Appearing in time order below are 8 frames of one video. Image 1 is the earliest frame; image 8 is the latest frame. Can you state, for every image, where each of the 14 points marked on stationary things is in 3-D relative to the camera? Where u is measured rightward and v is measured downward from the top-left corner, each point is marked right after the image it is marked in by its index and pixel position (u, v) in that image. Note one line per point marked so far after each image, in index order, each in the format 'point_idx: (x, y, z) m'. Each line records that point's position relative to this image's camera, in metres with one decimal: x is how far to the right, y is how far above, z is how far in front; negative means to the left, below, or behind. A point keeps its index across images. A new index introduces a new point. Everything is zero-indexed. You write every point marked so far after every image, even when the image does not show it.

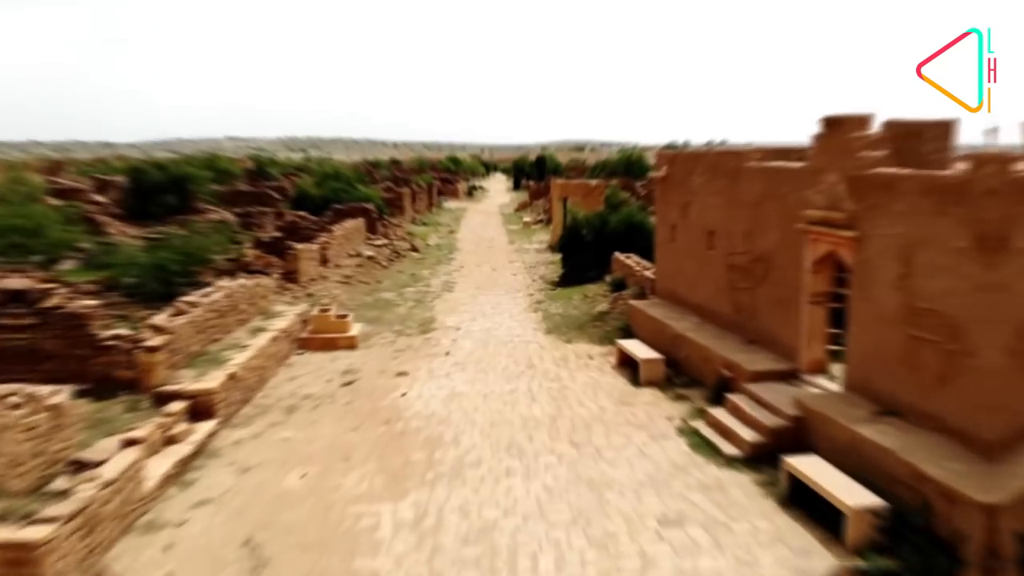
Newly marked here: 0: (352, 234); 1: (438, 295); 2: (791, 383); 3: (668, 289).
0: (-5.9, +2.0, +19.4) m
1: (-2.3, -0.1, +16.3) m
2: (+4.5, -1.6, +8.5) m
3: (+3.5, 0.0, +11.8) m
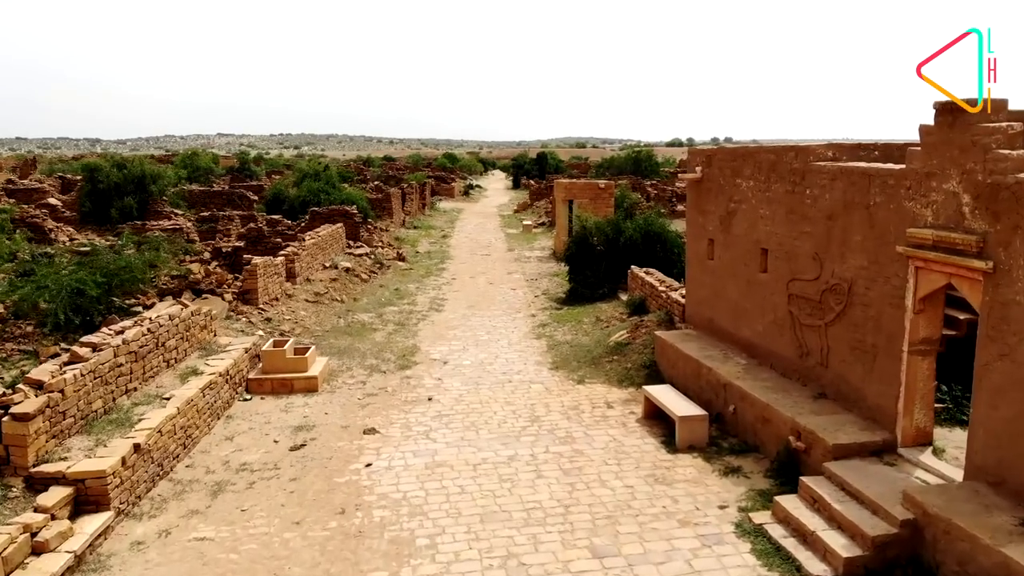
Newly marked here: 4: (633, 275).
0: (-5.9, +1.5, +17.1) m
1: (-2.3, -0.6, +14.1) m
2: (+4.5, -2.1, +6.3) m
3: (+3.5, -0.5, +9.6) m
4: (+3.0, +0.5, +13.1) m
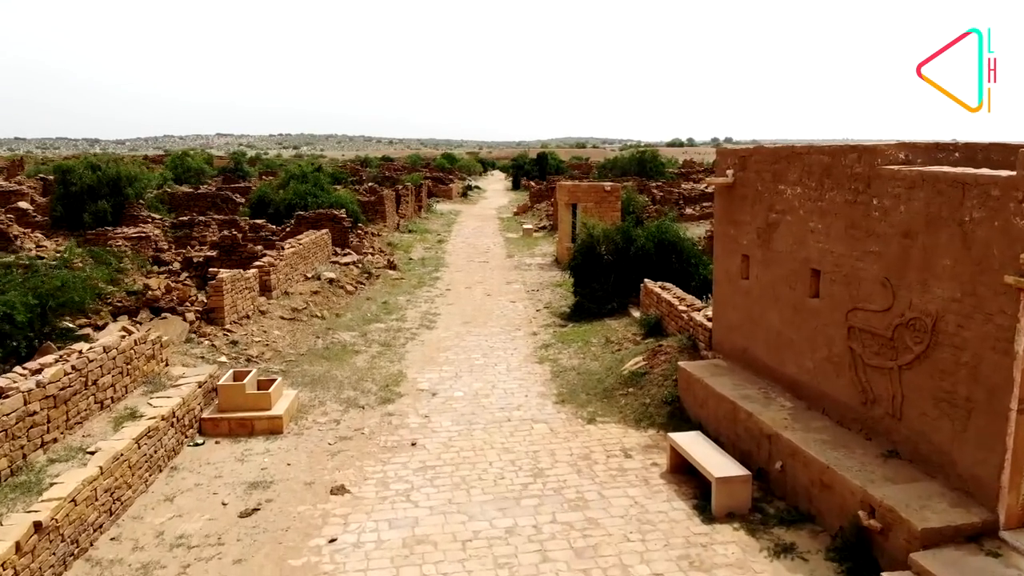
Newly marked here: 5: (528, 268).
0: (-6.0, +1.1, +15.7) m
1: (-2.3, -1.0, +12.7) m
2: (+4.5, -2.5, +4.9) m
3: (+3.5, -0.9, +8.2) m
4: (+3.0, +0.1, +11.7) m
5: (+0.6, +0.8, +19.6) m
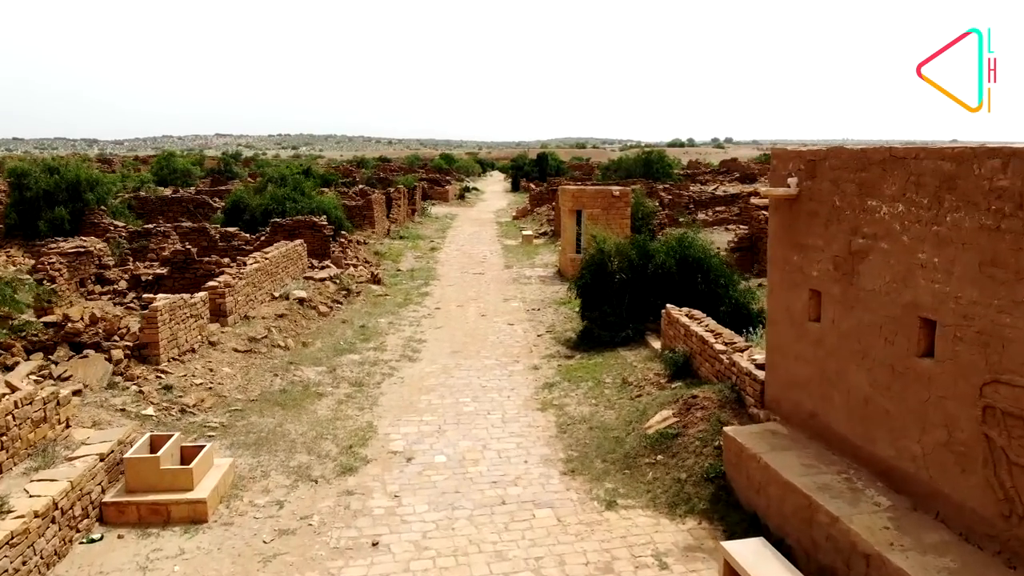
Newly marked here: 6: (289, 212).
0: (-6.0, +0.6, +13.8) m
1: (-2.4, -1.6, +10.7) m
2: (+4.4, -3.0, +3.0) m
3: (+3.4, -1.4, +6.3) m
4: (+2.9, -0.4, +9.8) m
5: (+0.5, +0.3, +17.7) m
6: (-8.2, +2.8, +19.3) m
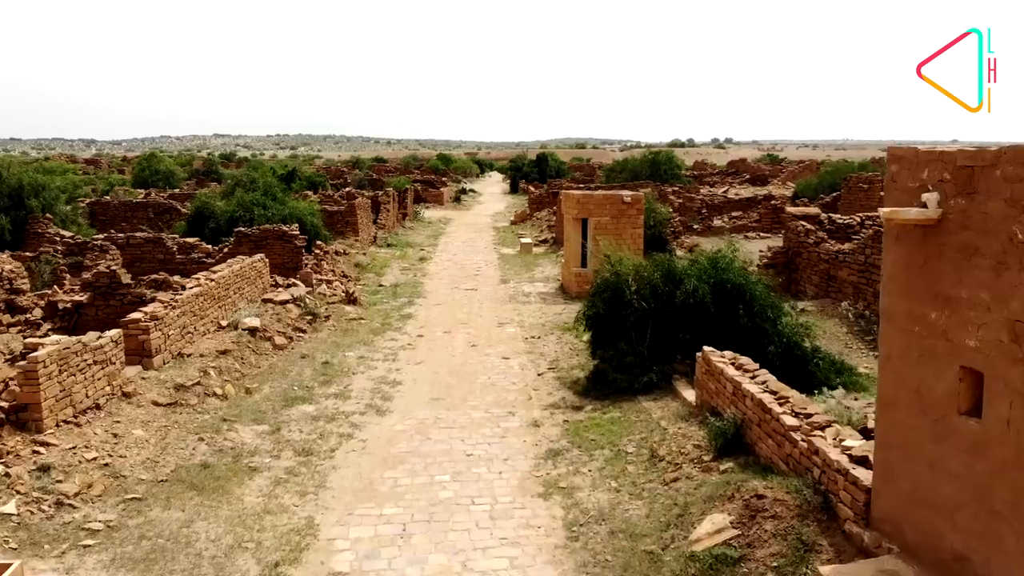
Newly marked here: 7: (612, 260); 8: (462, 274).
0: (-6.1, 0.0, +11.6) m
1: (-2.5, -2.1, +8.6) m
2: (+4.3, -3.6, +0.8) m
3: (+3.3, -2.0, +4.1) m
4: (+2.8, -1.0, +7.6) m
5: (+0.4, -0.3, +15.5) m
6: (-8.3, +2.2, +17.2) m
7: (+1.8, +0.5, +9.6) m
8: (-1.7, +0.4, +18.4) m
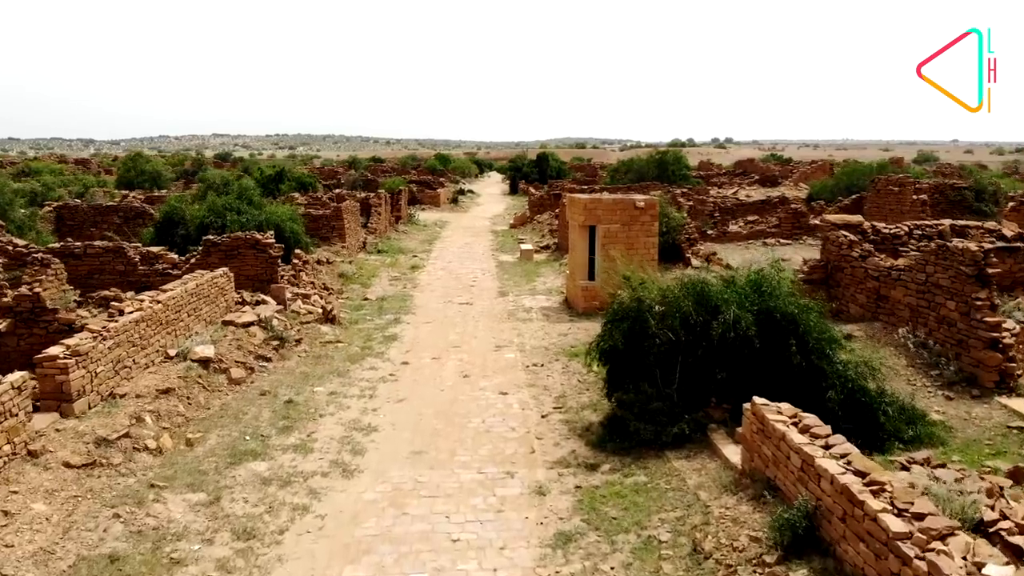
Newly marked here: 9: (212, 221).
0: (-6.1, -0.4, +10.0) m
1: (-2.5, -2.5, +6.9) m
2: (+4.3, -4.0, -0.8) m
3: (+3.3, -2.4, +2.5) m
4: (+2.8, -1.4, +6.0) m
5: (+0.4, -0.7, +13.9) m
6: (-8.3, +1.8, +15.5) m
7: (+1.8, +0.1, +8.0) m
8: (-1.8, 0.0, +16.8) m
9: (-9.0, +2.0, +15.9) m
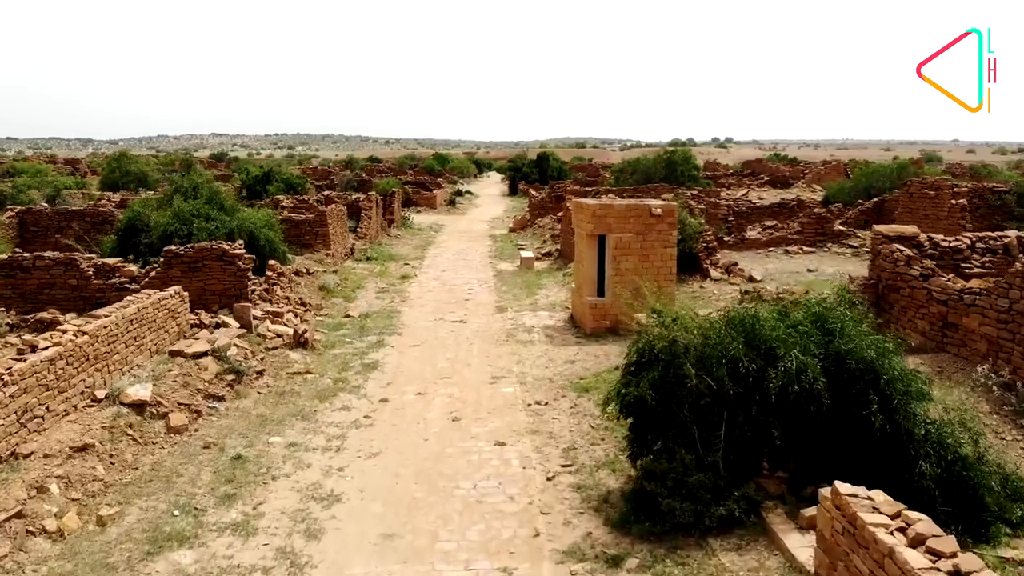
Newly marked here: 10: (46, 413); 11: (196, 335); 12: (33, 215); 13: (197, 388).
0: (-6.2, -0.8, +8.4) m
1: (-2.5, -2.9, +5.4) m
2: (+4.3, -4.4, -2.4) m
3: (+3.3, -2.8, +0.9) m
4: (+2.8, -1.8, +4.4) m
5: (+0.4, -1.1, +12.3) m
6: (-8.4, +1.4, +13.9) m
7: (+1.8, -0.3, +6.4) m
8: (-1.8, -0.4, +15.2) m
9: (-9.0, +1.6, +14.3) m
10: (-6.1, -1.6, +6.9) m
11: (-5.9, -0.9, +9.8) m
12: (-16.6, +2.5, +18.0) m
13: (-5.0, -1.6, +8.4) m
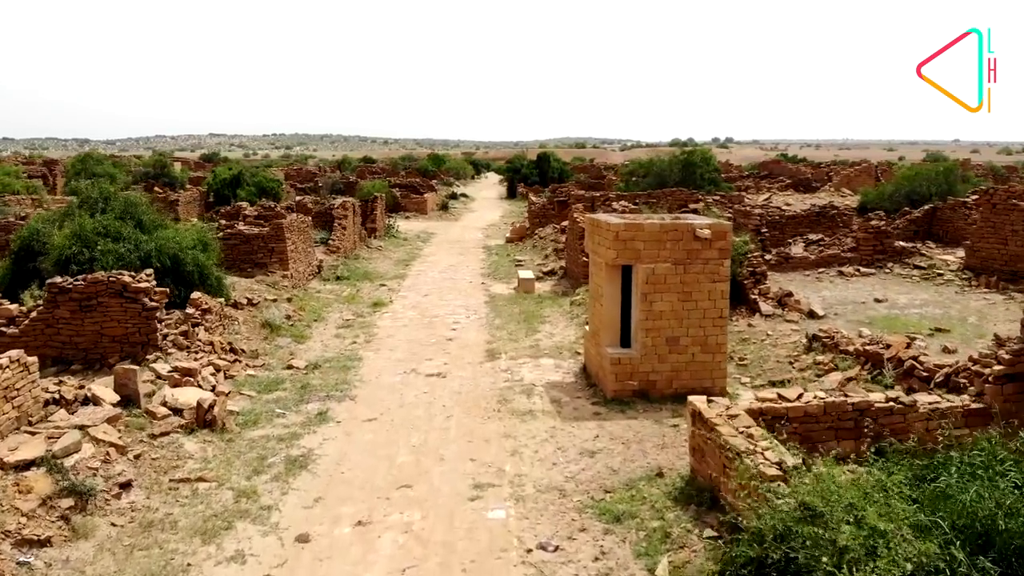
0: (-6.3, -1.6, +5.3) m
1: (-2.6, -3.8, +2.3) m
2: (+4.2, -5.2, -5.5) m
3: (+3.2, -3.6, -2.2) m
4: (+2.7, -2.6, +1.3) m
5: (+0.3, -1.9, +9.2) m
6: (-8.5, +0.6, +10.8) m
7: (+1.7, -1.1, +3.3) m
8: (-1.9, -1.2, +12.1) m
9: (-9.1, +0.8, +11.2) m
10: (-6.2, -2.4, +3.8) m
11: (-6.0, -1.7, +6.7) m
12: (-16.7, +1.7, +14.9) m
13: (-5.1, -2.4, +5.3) m
